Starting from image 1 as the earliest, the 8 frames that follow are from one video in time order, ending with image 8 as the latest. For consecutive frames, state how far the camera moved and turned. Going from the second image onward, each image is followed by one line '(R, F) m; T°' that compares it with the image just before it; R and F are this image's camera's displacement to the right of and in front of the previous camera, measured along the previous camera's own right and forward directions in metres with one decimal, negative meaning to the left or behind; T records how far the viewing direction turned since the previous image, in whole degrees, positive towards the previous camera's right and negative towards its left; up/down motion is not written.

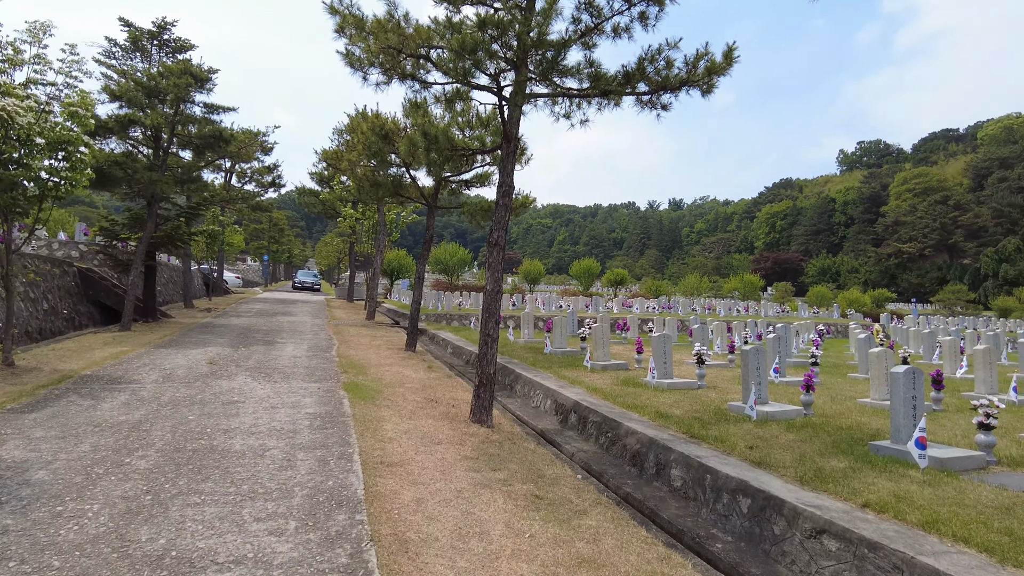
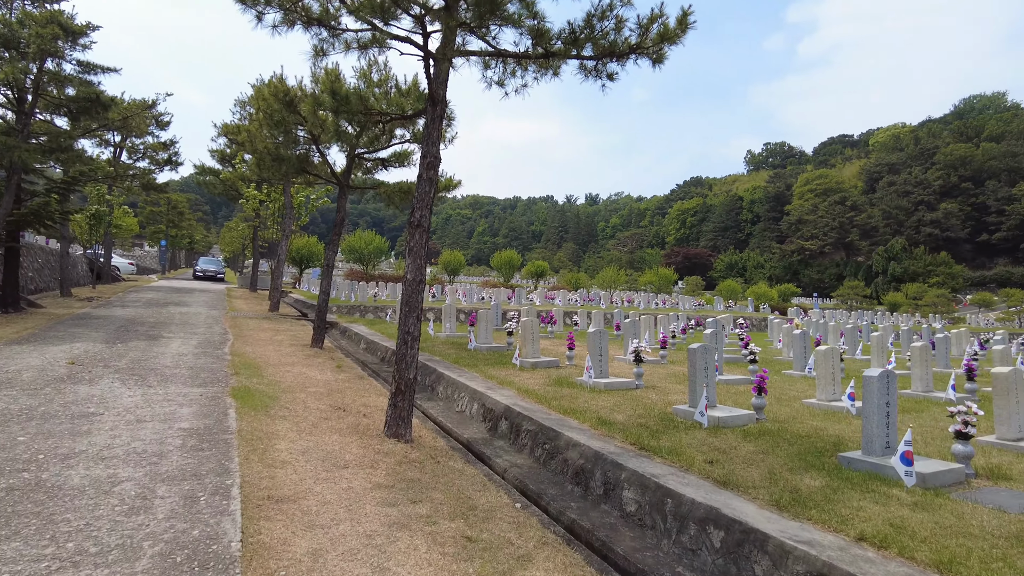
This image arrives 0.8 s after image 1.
(-0.1, +1.1) m; +7°
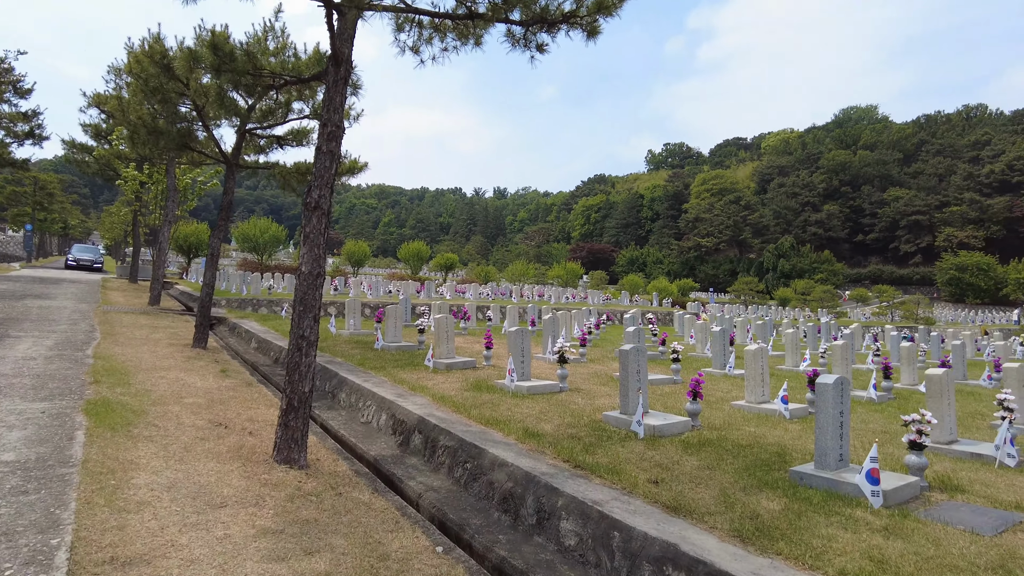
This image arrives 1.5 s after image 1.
(-0.1, +0.9) m; +8°
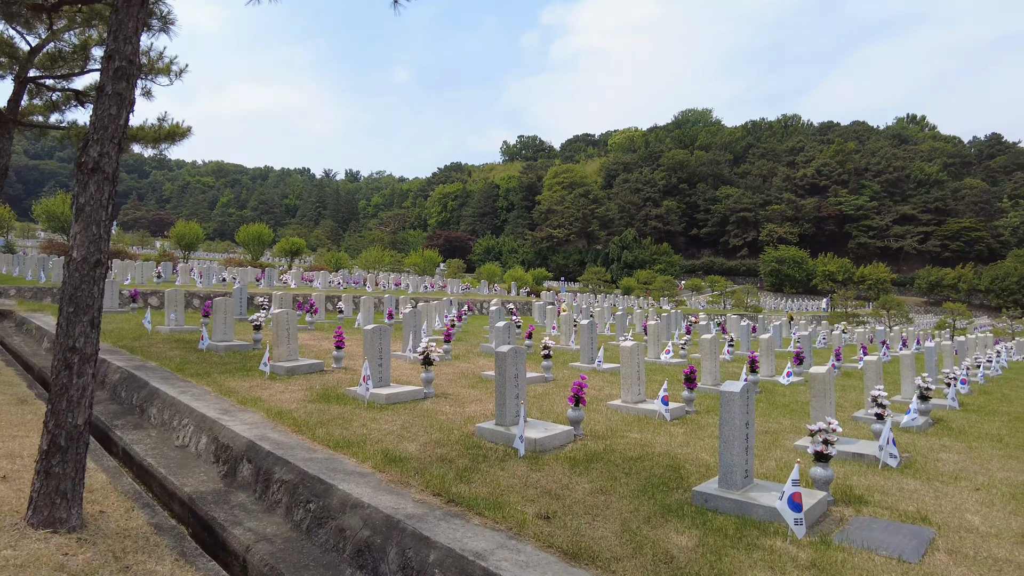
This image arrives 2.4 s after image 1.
(0.0, +1.1) m; +13°
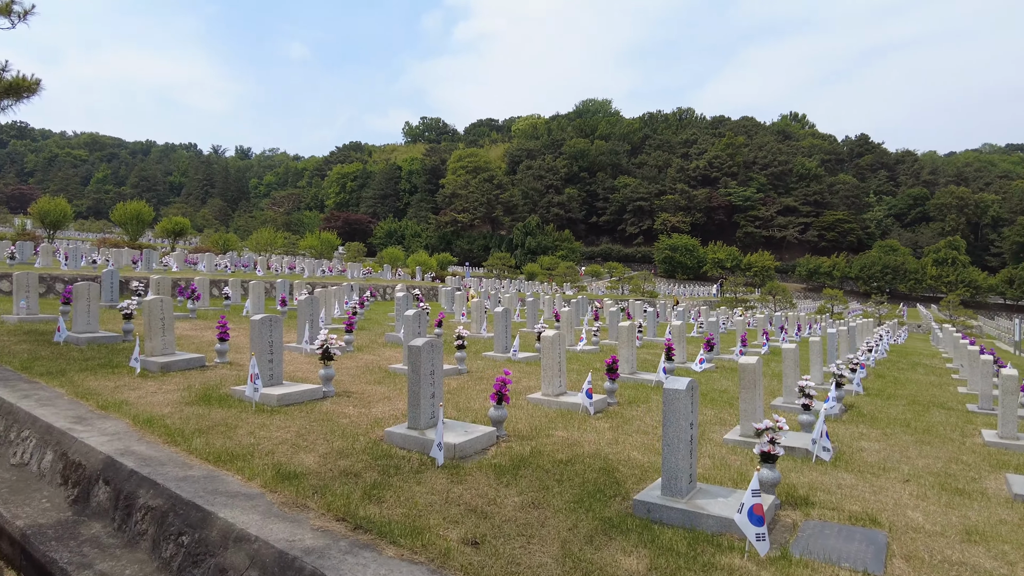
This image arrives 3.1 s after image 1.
(-0.1, +0.7) m; +8°
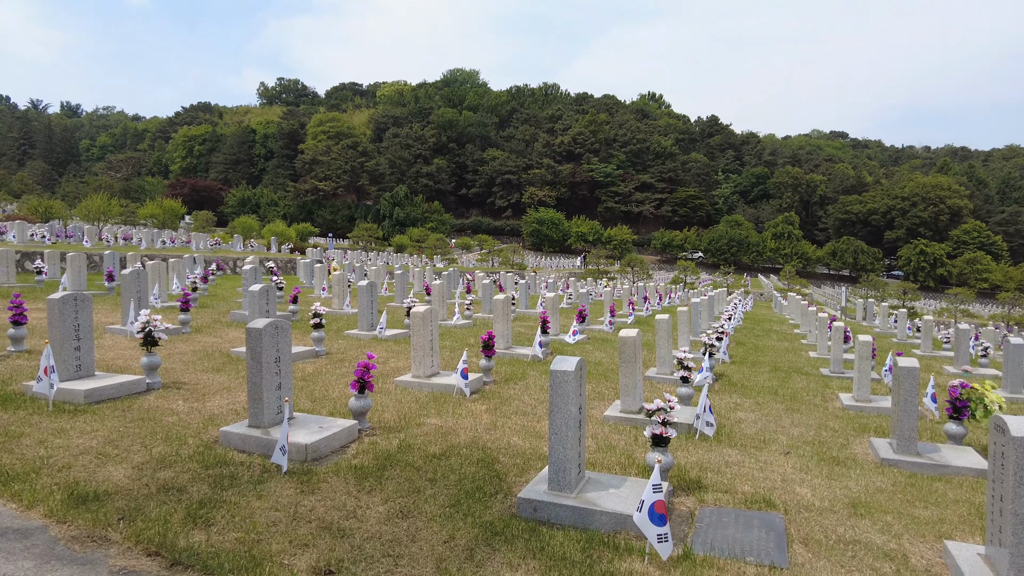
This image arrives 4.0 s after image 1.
(0.0, +0.7) m; +11°
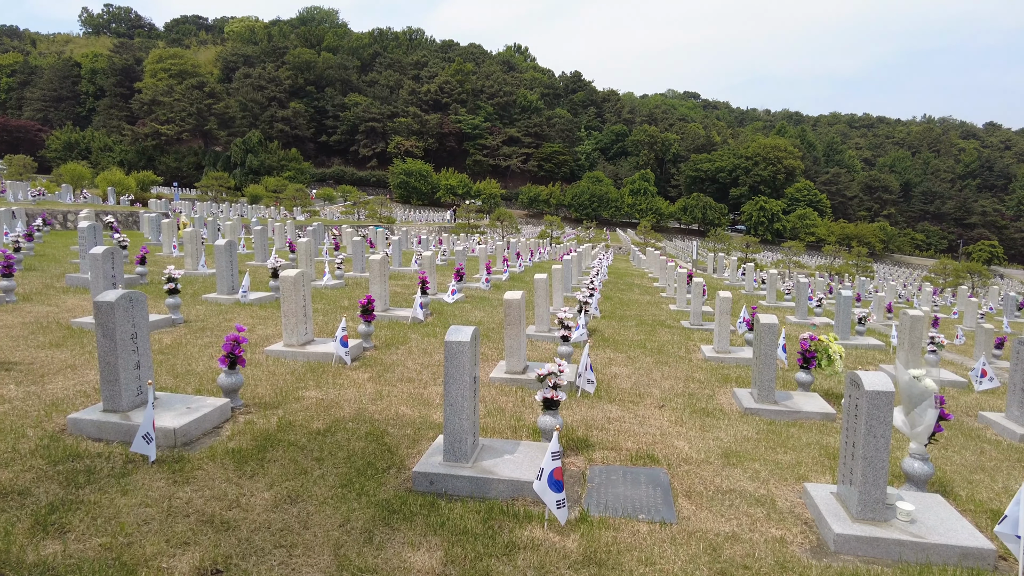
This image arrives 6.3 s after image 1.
(-0.1, +0.1) m; +11°
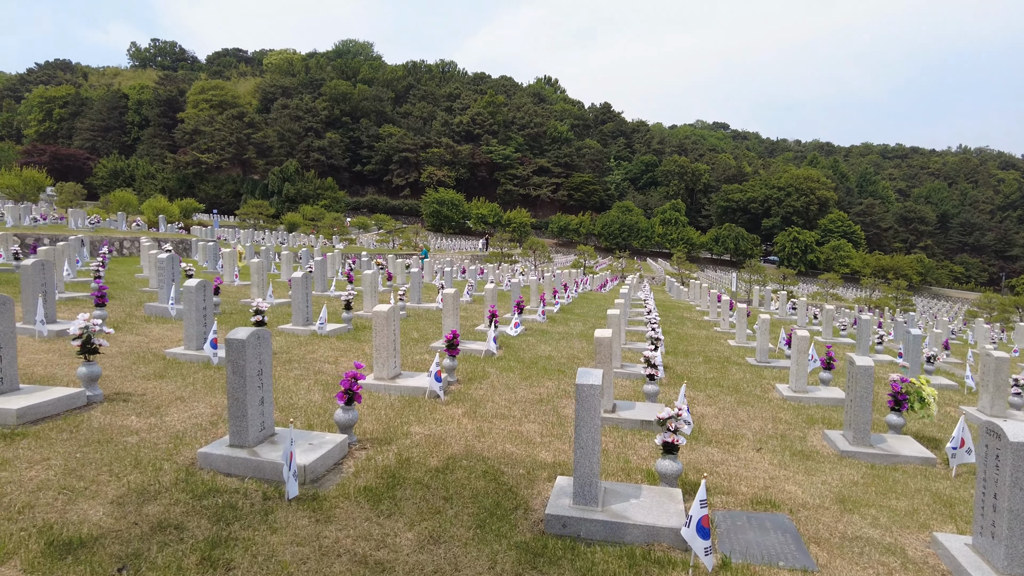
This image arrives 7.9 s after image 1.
(-0.6, -0.1) m; -2°
